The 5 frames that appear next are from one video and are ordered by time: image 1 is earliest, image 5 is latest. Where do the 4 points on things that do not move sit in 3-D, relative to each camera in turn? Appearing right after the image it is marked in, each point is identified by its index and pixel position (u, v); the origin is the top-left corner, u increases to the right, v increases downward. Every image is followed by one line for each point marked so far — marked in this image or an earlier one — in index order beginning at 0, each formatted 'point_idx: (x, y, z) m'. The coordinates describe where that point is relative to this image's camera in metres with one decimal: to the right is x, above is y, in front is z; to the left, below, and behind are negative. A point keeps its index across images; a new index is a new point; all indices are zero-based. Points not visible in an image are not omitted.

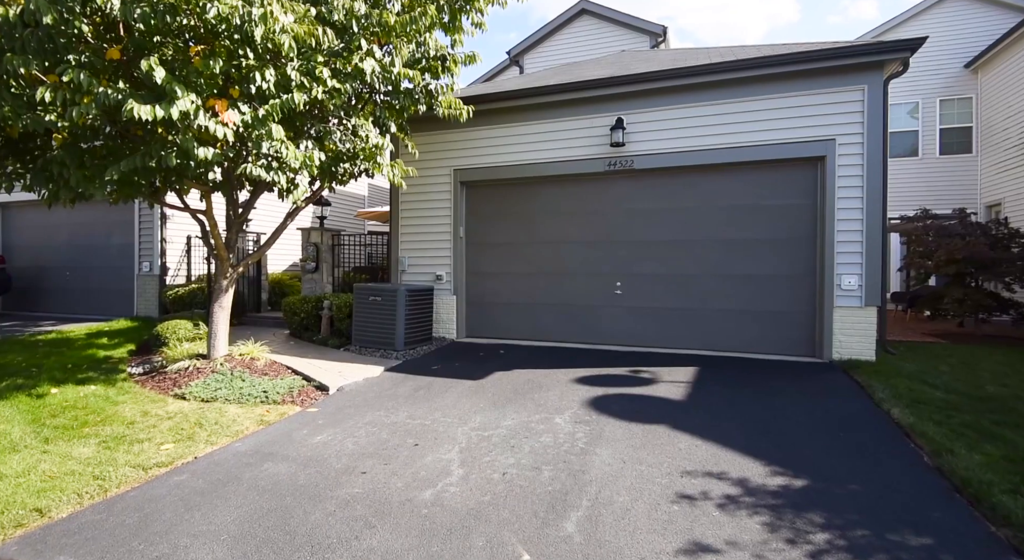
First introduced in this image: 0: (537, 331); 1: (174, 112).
0: (+0.4, -0.8, +7.9) m
1: (-2.7, +1.3, +4.0) m
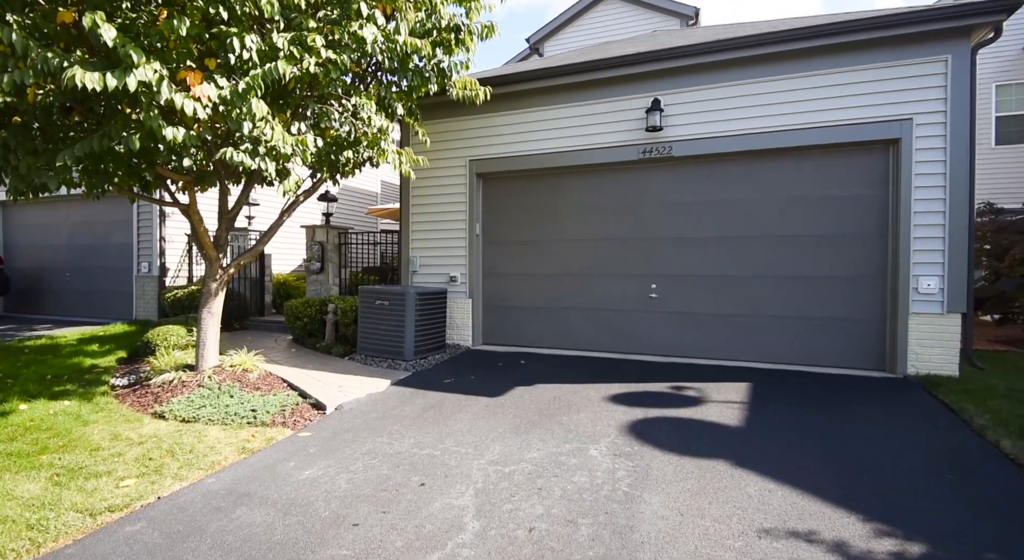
0: (+0.7, -0.8, +7.1) m
1: (-2.5, +1.3, +3.4) m
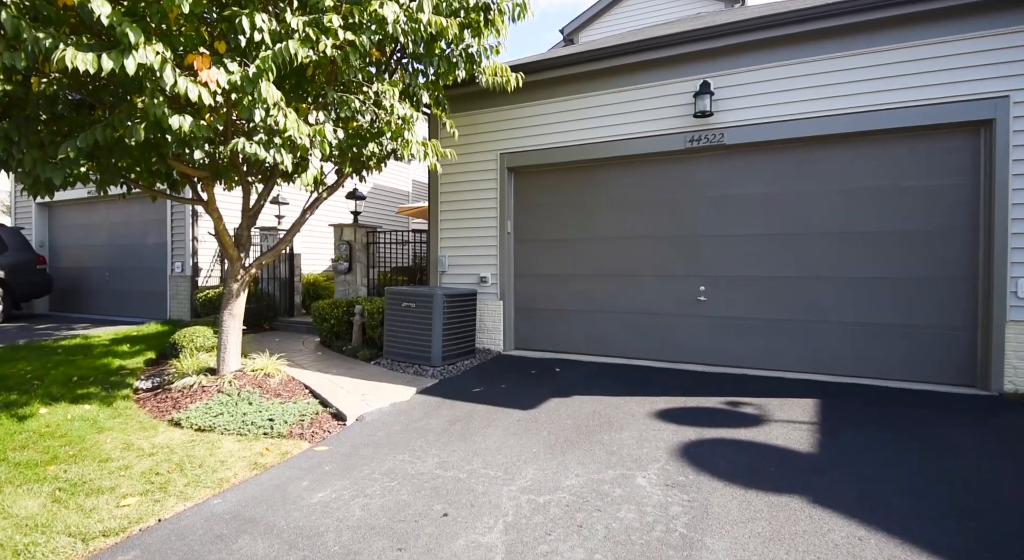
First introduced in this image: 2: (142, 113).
0: (+1.1, -0.8, +6.6) m
1: (-2.3, +1.3, +3.1) m
2: (-2.6, +1.2, +3.6) m
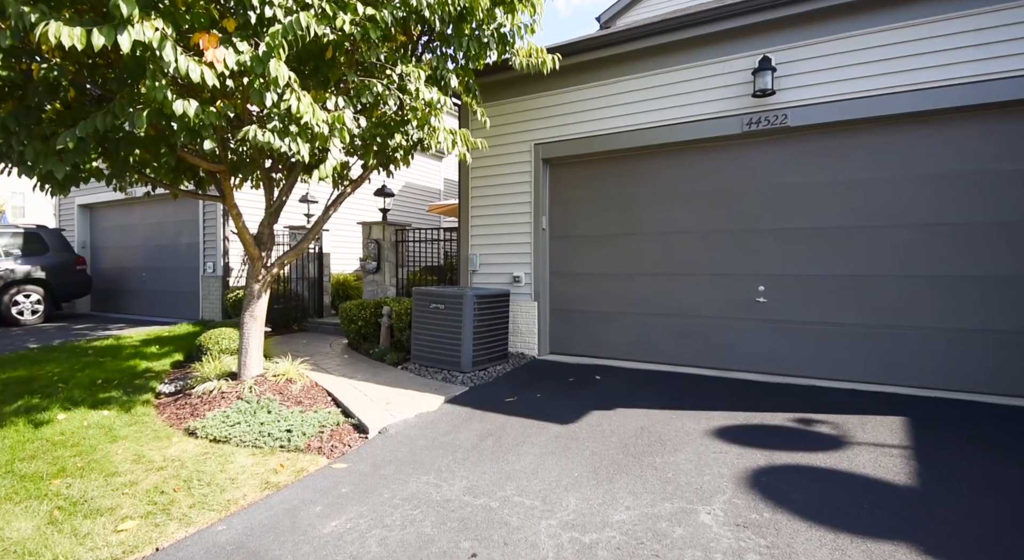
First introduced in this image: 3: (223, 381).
0: (+1.5, -0.8, +6.0) m
1: (-2.1, +1.3, +2.8) m
2: (-2.4, +1.2, +3.3) m
3: (-3.0, -1.1, +5.3) m
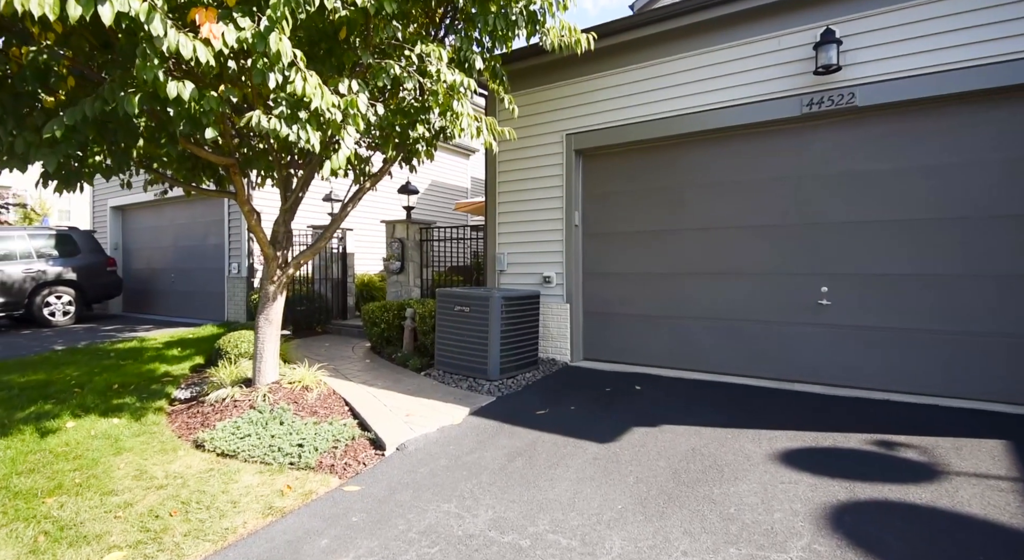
0: (+1.9, -0.8, +5.5) m
1: (-2.0, +1.3, +2.4) m
2: (-2.2, +1.2, +3.0) m
3: (-2.7, -1.1, +5.1) m
